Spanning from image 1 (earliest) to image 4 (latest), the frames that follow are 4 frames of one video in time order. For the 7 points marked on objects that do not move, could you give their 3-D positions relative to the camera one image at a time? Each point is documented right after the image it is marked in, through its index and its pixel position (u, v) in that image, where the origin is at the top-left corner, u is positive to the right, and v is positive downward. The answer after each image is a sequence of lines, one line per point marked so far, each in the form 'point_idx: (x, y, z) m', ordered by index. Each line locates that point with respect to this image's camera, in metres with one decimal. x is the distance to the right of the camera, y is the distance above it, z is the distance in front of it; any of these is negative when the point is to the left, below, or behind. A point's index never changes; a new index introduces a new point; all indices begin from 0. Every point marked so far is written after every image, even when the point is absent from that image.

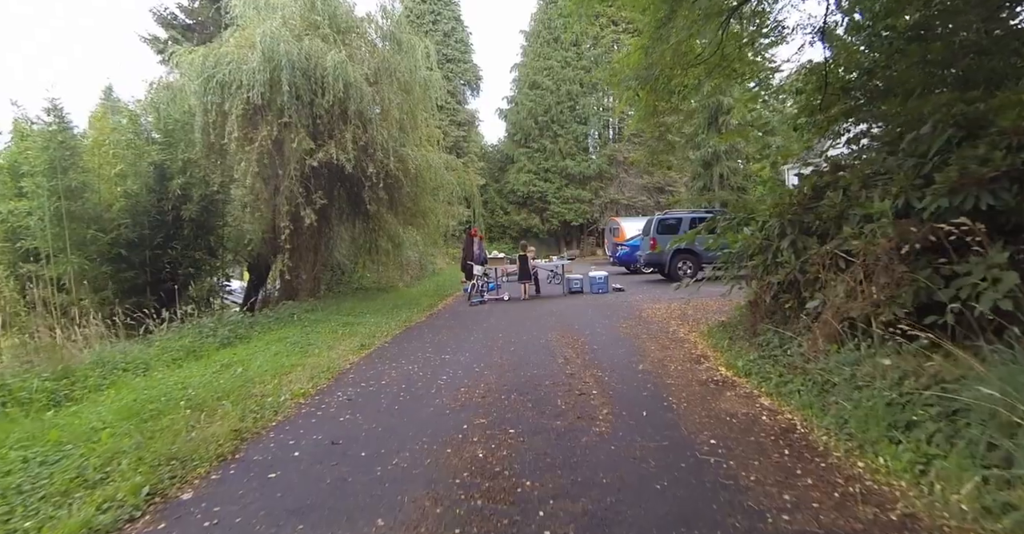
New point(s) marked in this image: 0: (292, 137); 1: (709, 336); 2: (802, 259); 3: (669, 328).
0: (-4.3, +2.5, +10.2) m
1: (+2.6, -0.9, +6.9) m
2: (+2.8, +0.1, +5.2) m
3: (+2.4, -0.9, +8.0) m
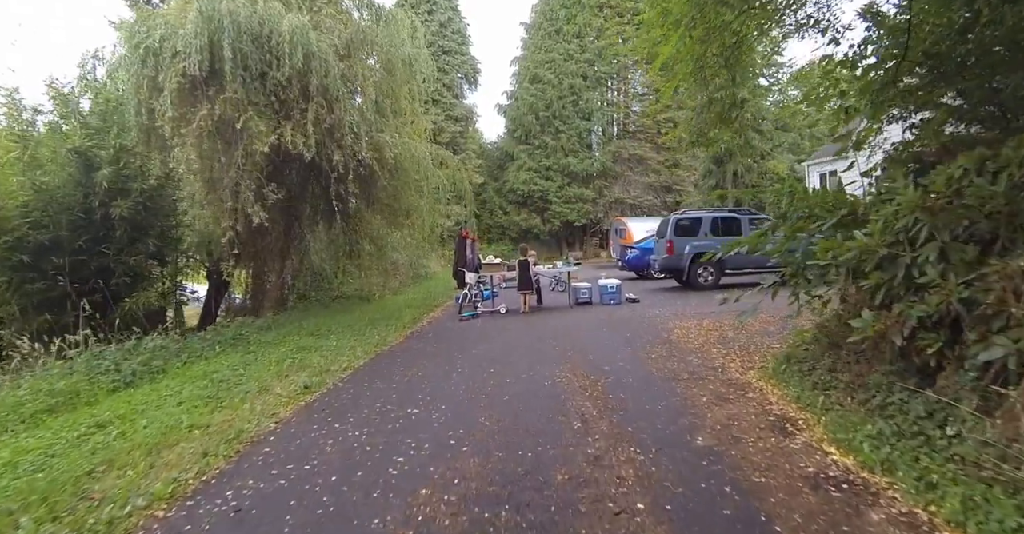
0: (-4.3, +2.3, +8.3) m
1: (+2.5, -1.1, +5.0) m
2: (+2.8, -0.1, +3.3) m
3: (+2.3, -1.1, +6.1) m
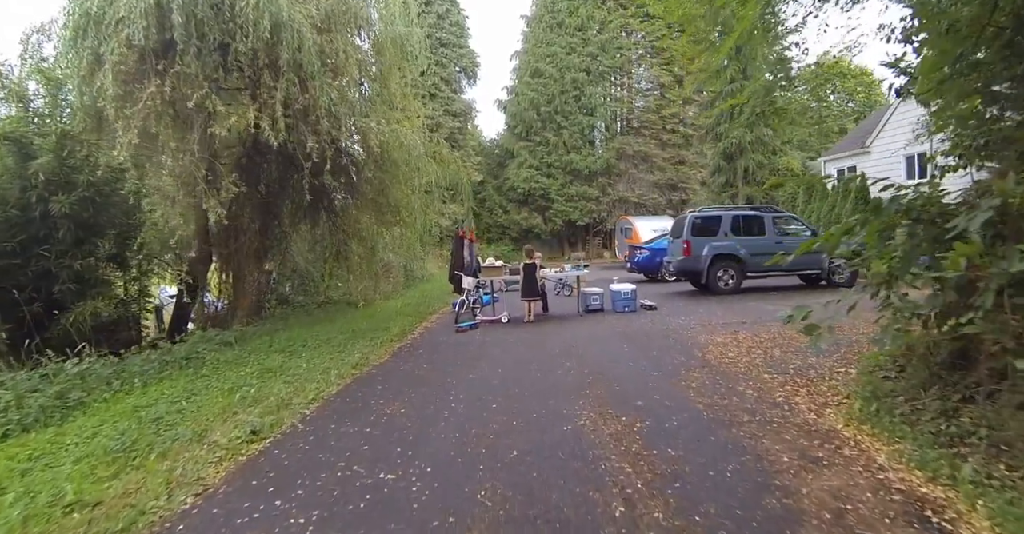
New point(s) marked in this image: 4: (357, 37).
0: (-4.2, +2.3, +7.1) m
1: (+2.6, -1.2, +3.8) m
2: (+2.9, -0.2, +2.1) m
3: (+2.4, -1.2, +4.9) m
4: (-2.7, +4.1, +9.4) m
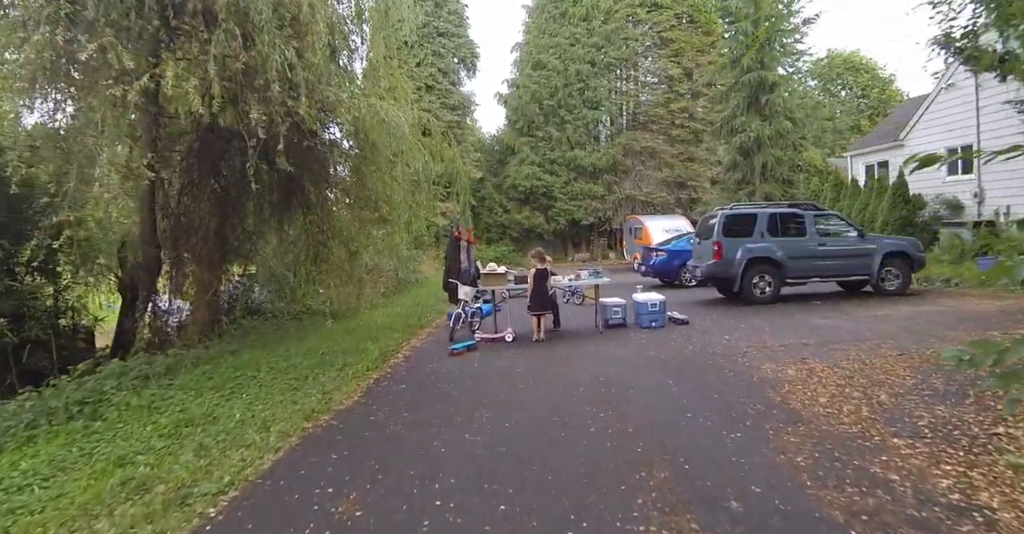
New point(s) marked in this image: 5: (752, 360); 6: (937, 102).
0: (-4.1, +2.2, +5.3) m
1: (+2.7, -1.3, +2.0) m
2: (+3.0, -0.3, +0.3) m
3: (+2.5, -1.3, +3.2) m
4: (-2.6, +3.9, +7.6) m
5: (+2.9, -1.1, +6.4) m
6: (+14.0, +5.4, +17.5) m
